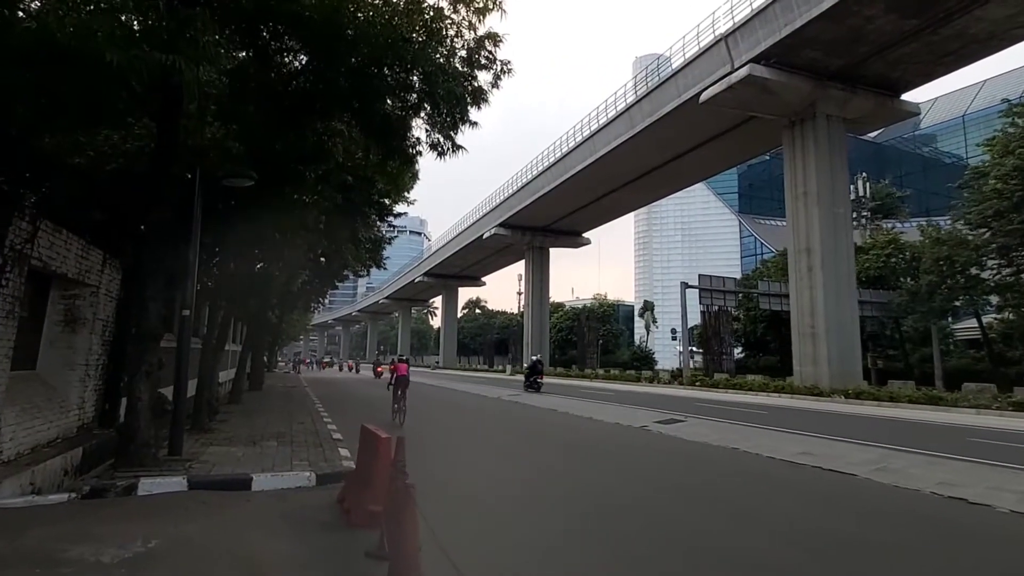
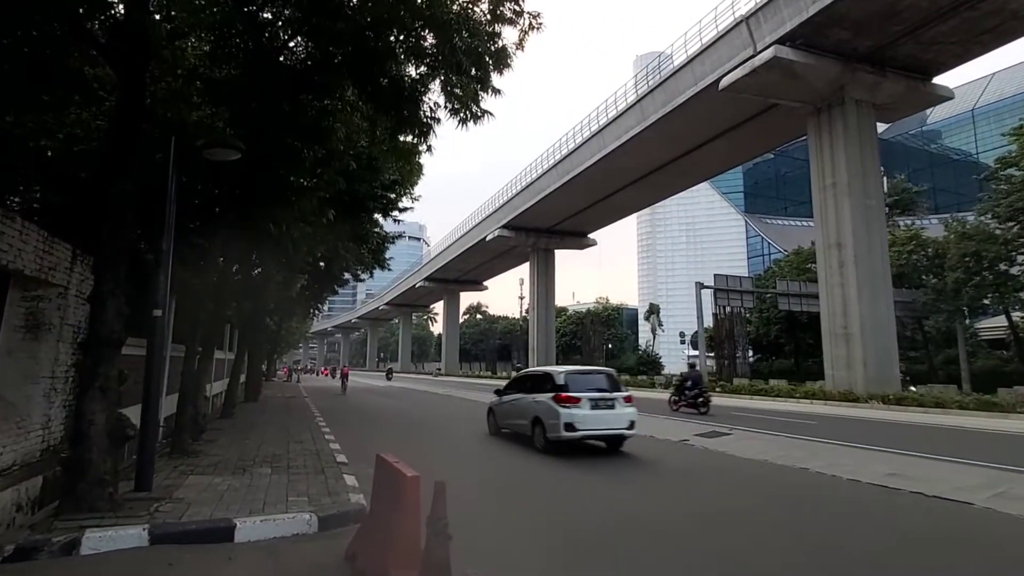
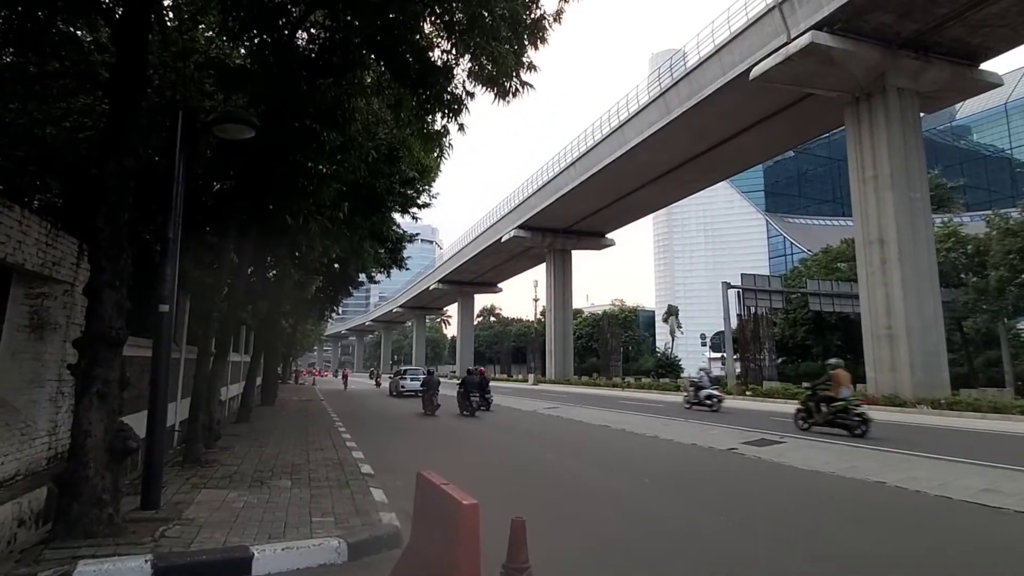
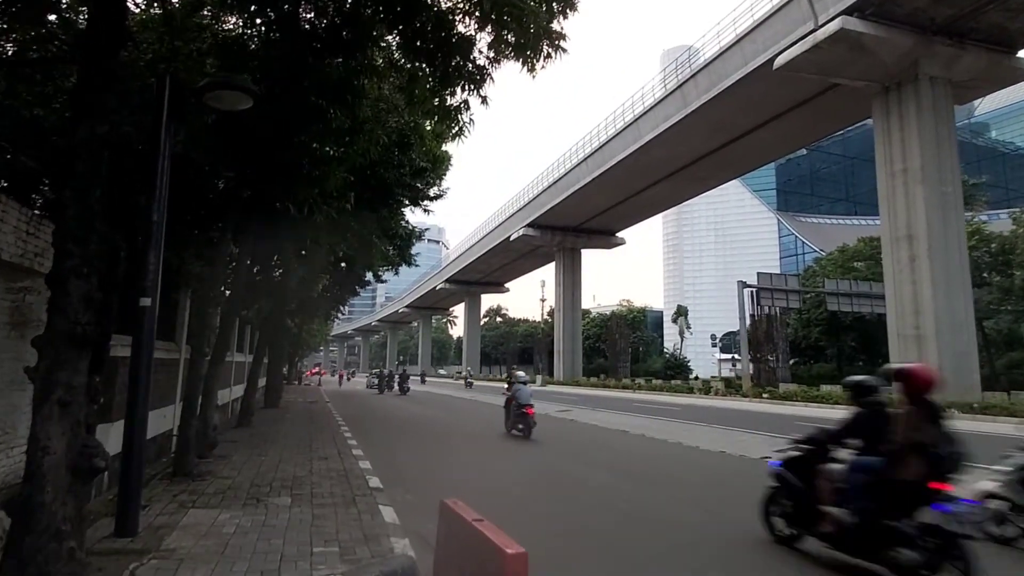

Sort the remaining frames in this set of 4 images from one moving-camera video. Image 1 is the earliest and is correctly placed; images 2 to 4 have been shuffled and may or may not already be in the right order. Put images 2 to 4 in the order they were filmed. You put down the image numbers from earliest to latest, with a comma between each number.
2, 3, 4
